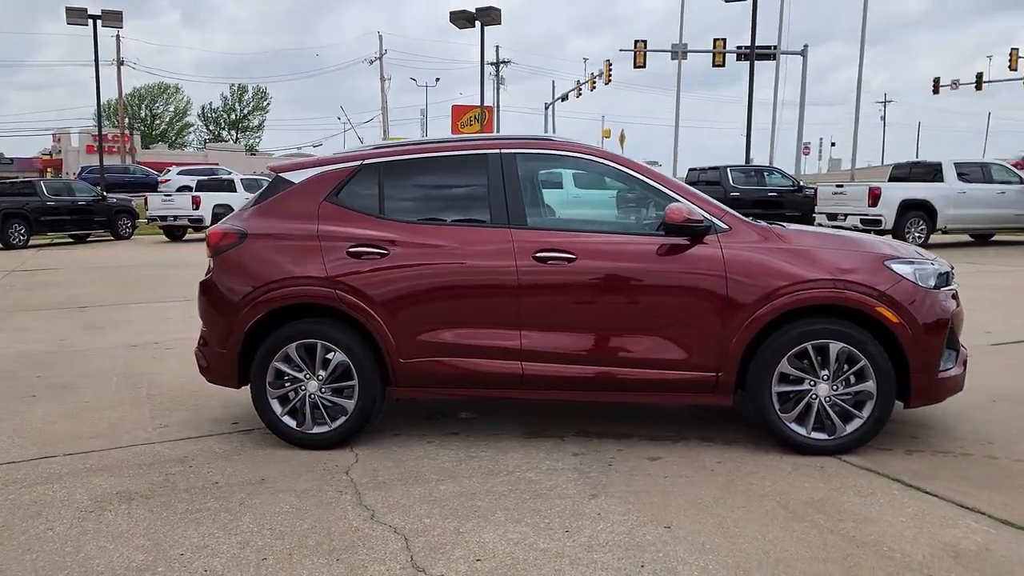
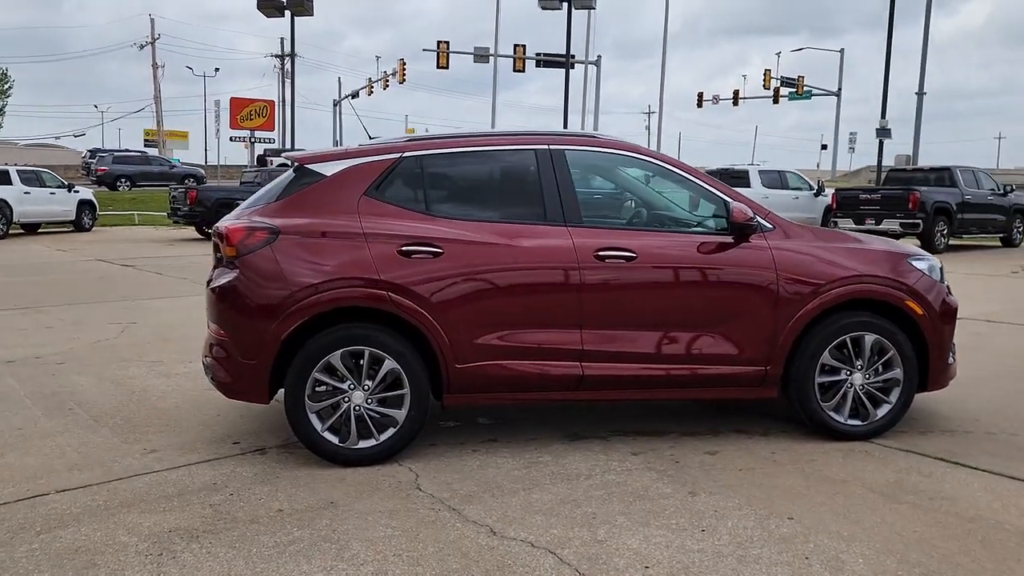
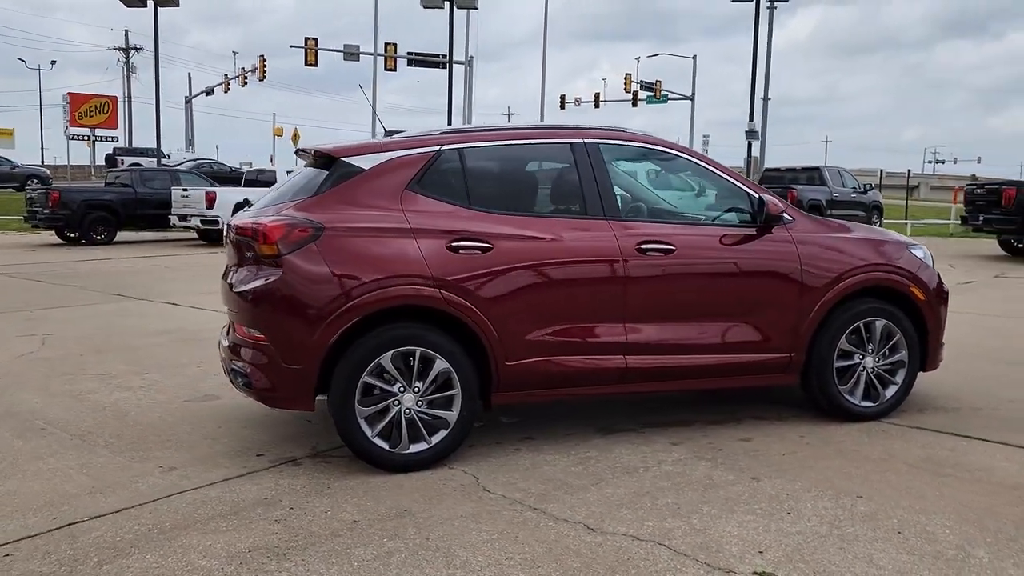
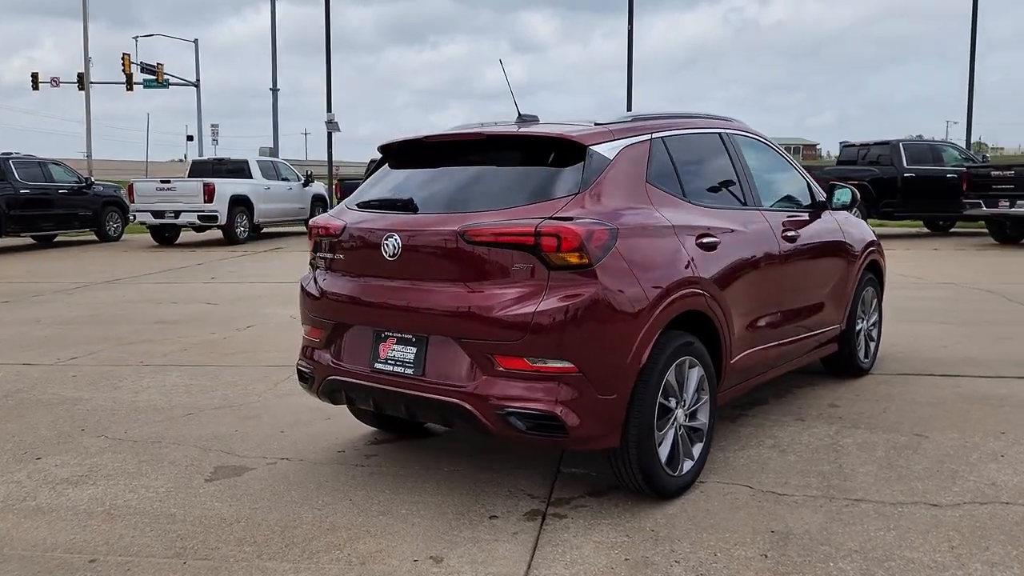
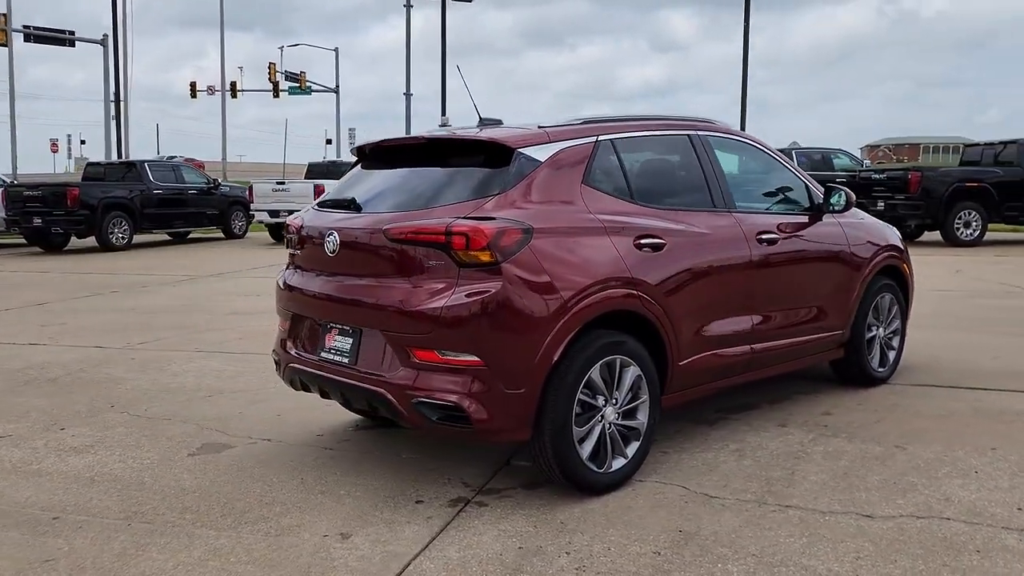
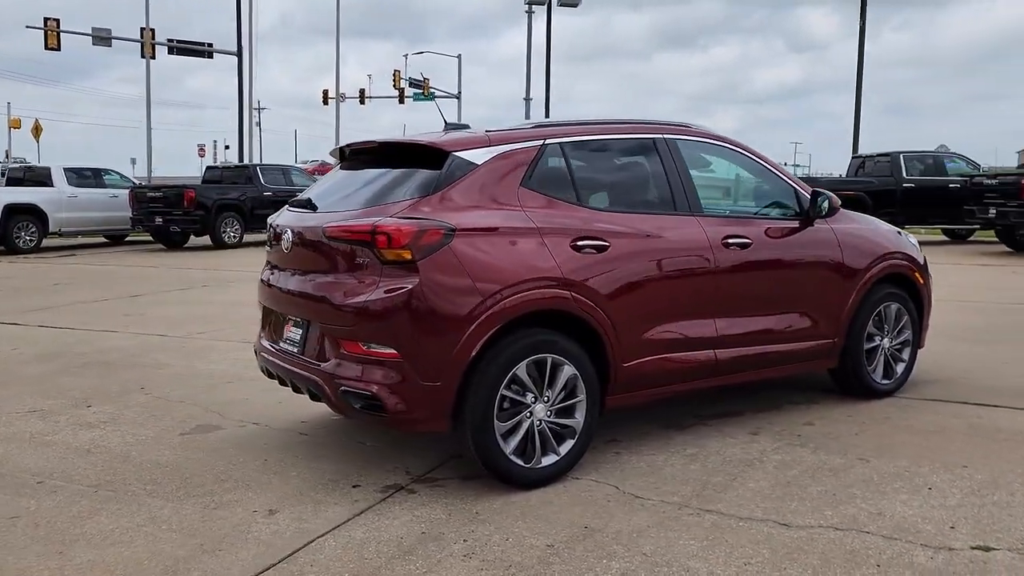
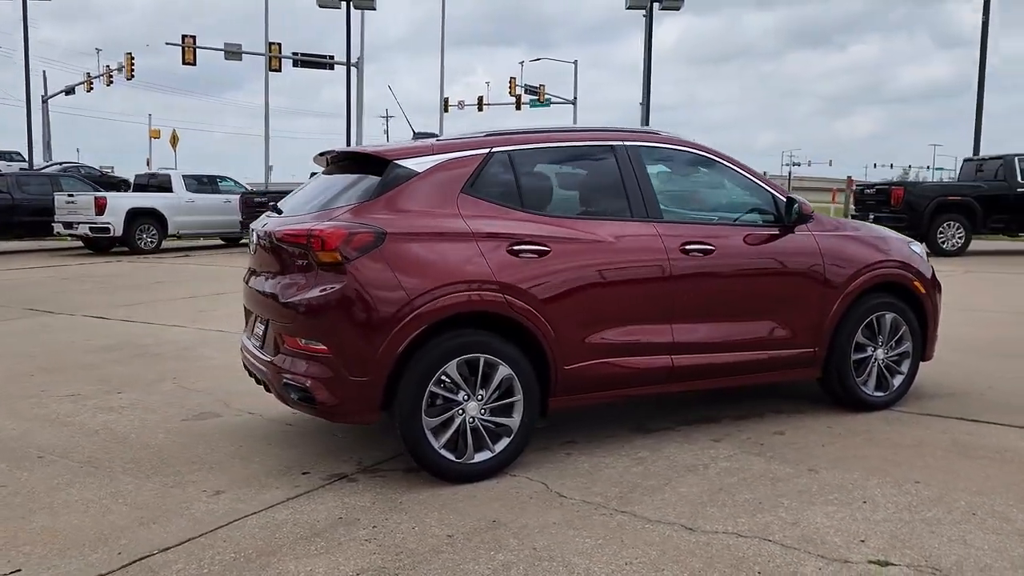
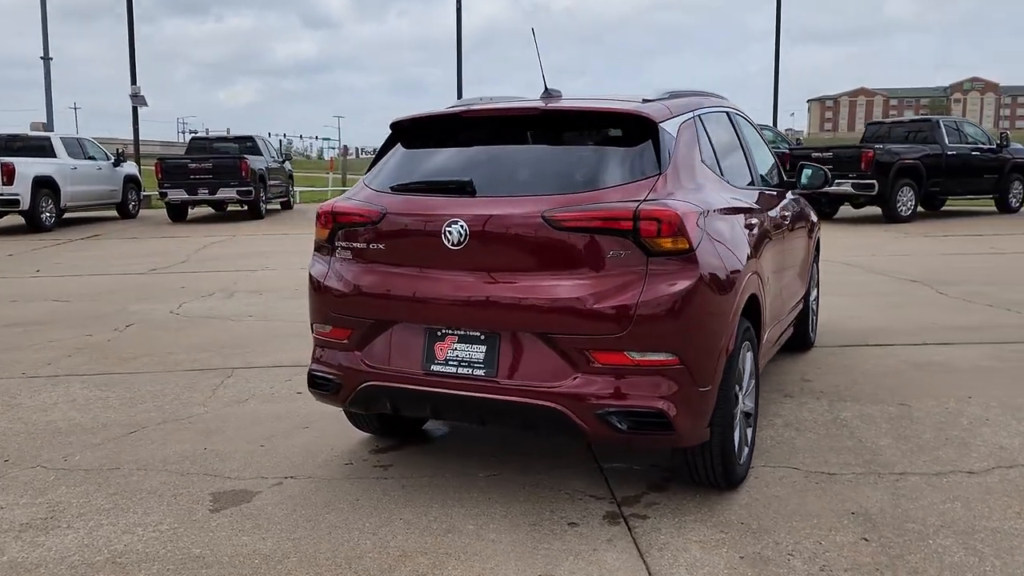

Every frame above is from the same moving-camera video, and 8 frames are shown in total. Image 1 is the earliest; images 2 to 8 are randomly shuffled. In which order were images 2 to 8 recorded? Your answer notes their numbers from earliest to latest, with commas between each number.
2, 3, 7, 6, 5, 4, 8
